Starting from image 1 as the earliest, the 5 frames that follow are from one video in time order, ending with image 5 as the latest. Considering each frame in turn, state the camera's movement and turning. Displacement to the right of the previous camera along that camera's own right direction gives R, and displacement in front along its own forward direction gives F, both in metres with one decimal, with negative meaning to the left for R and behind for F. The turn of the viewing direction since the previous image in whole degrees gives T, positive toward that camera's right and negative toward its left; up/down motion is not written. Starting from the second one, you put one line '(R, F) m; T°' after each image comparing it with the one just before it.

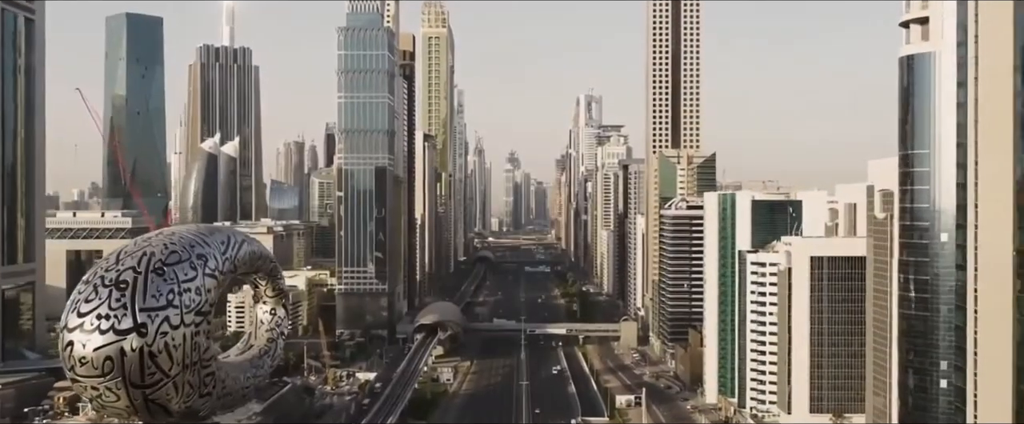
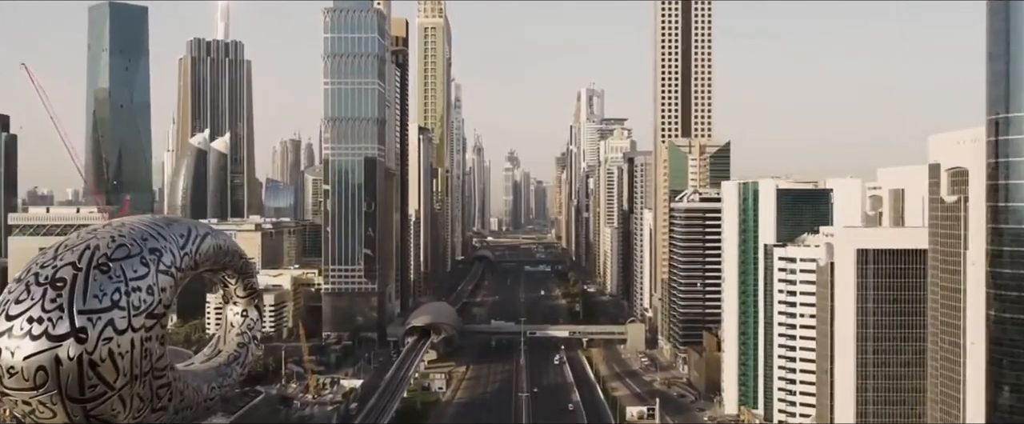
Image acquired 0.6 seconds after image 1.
(0.0, +1.9) m; 0°
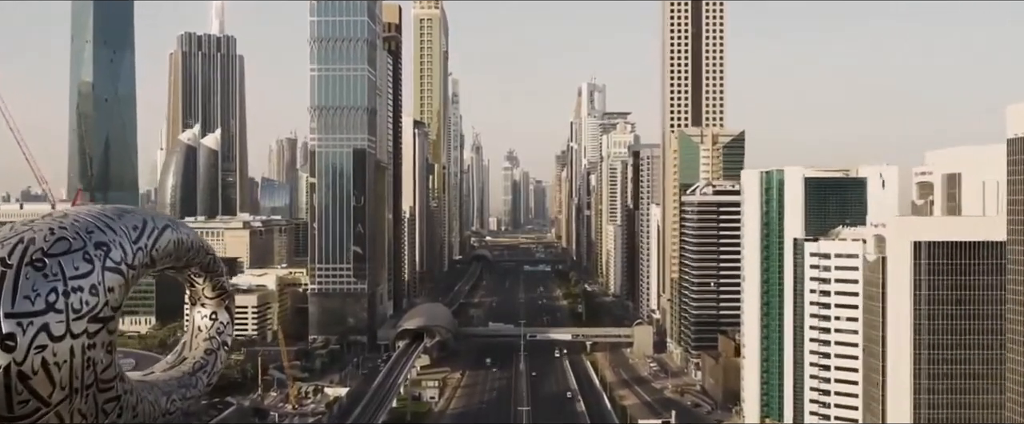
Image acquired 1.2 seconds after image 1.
(0.0, +1.7) m; 0°
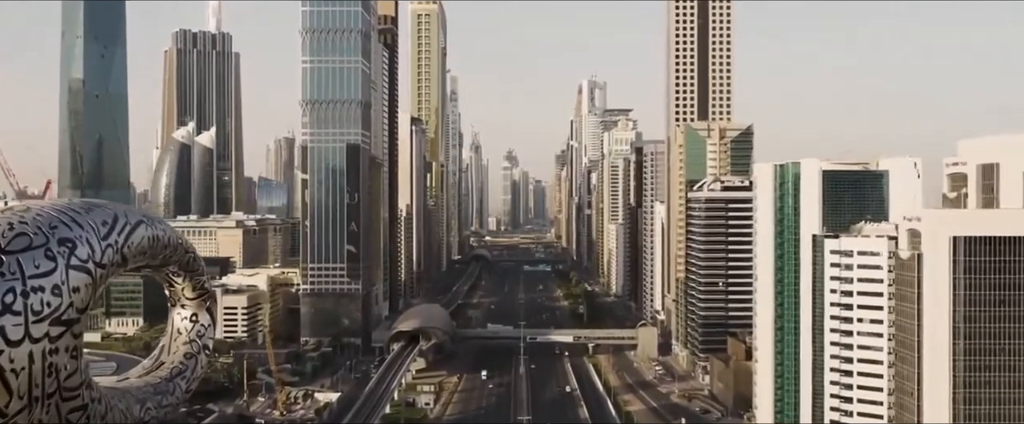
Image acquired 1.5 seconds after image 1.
(0.0, +0.9) m; 0°
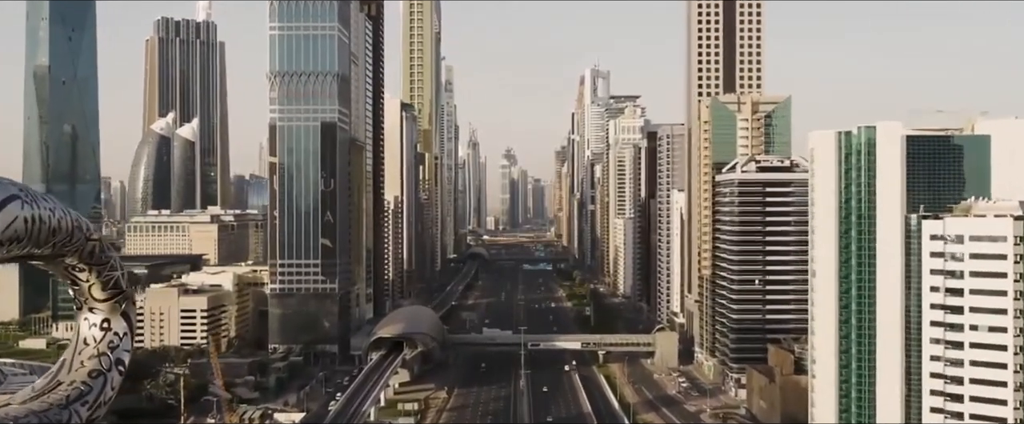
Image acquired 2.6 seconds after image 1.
(0.0, +3.1) m; 0°
